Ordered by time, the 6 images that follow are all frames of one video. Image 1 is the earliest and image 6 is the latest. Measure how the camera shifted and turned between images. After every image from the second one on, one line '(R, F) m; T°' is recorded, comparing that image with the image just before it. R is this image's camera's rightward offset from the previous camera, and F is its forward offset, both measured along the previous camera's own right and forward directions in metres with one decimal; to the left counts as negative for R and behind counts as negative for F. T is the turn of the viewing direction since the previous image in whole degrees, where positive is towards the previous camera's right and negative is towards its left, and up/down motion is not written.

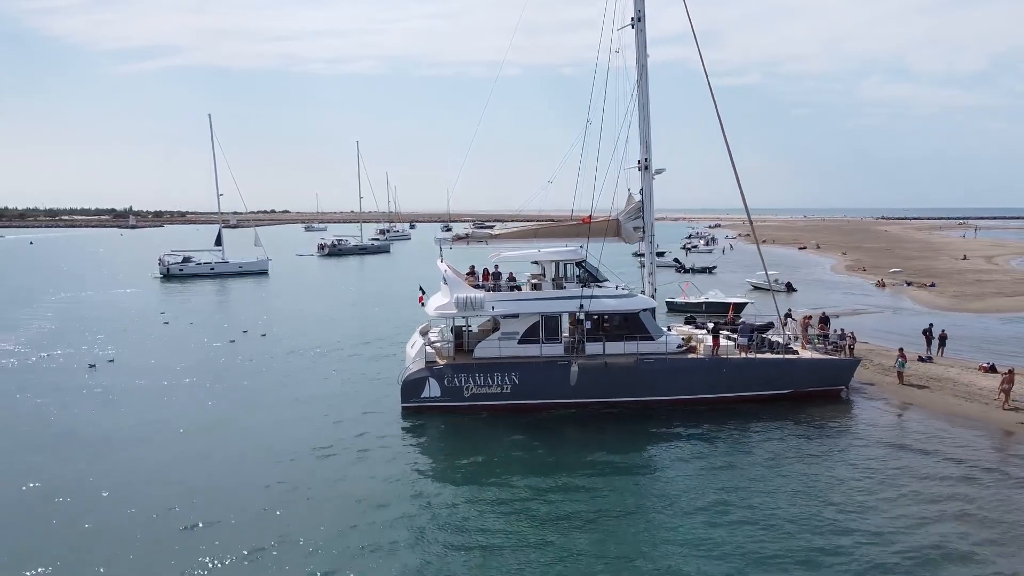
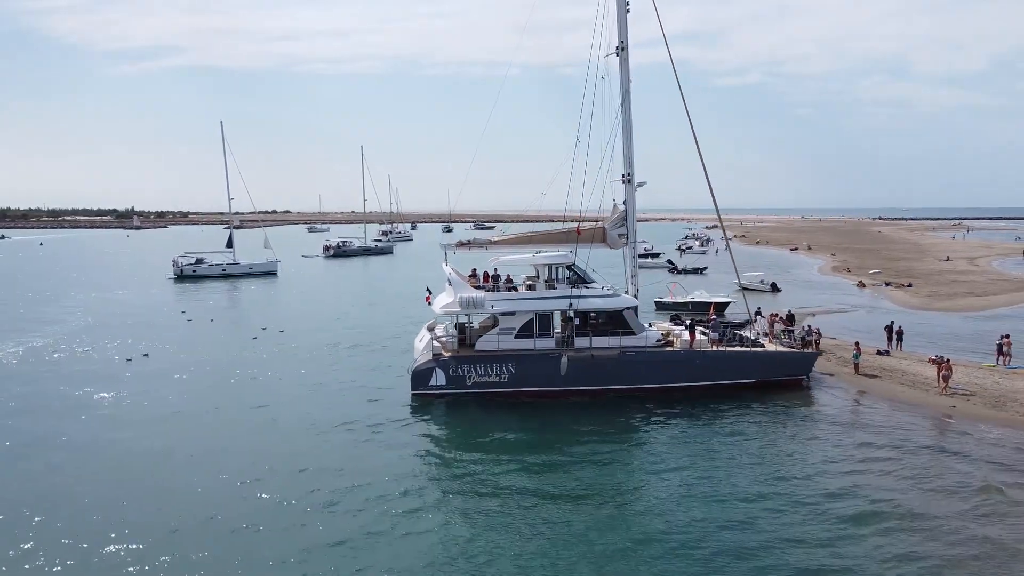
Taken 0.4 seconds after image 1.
(+0.1, -2.1) m; 0°
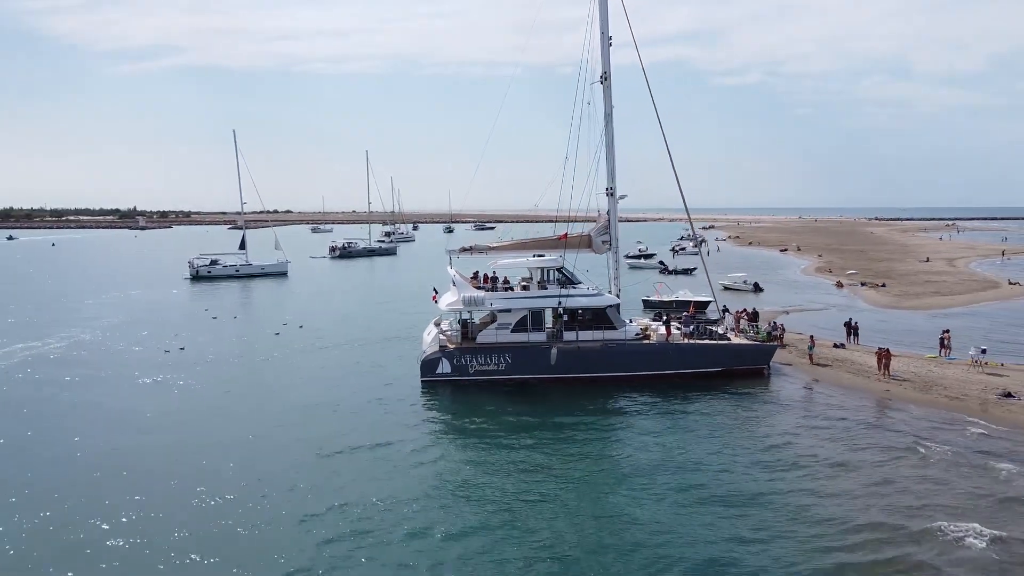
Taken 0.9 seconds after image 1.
(+0.1, -2.7) m; 0°
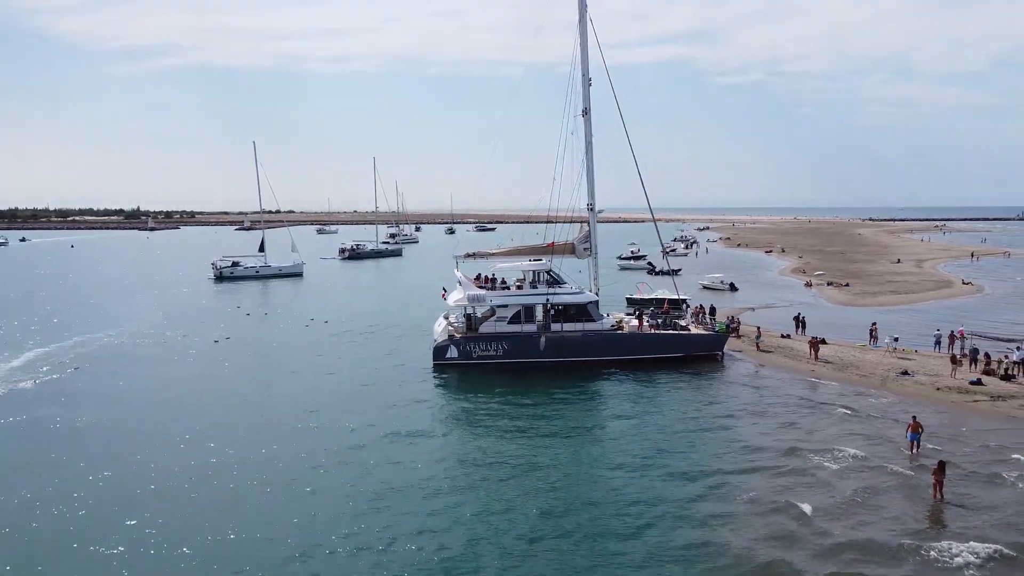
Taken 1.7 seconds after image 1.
(+0.1, -4.4) m; 0°
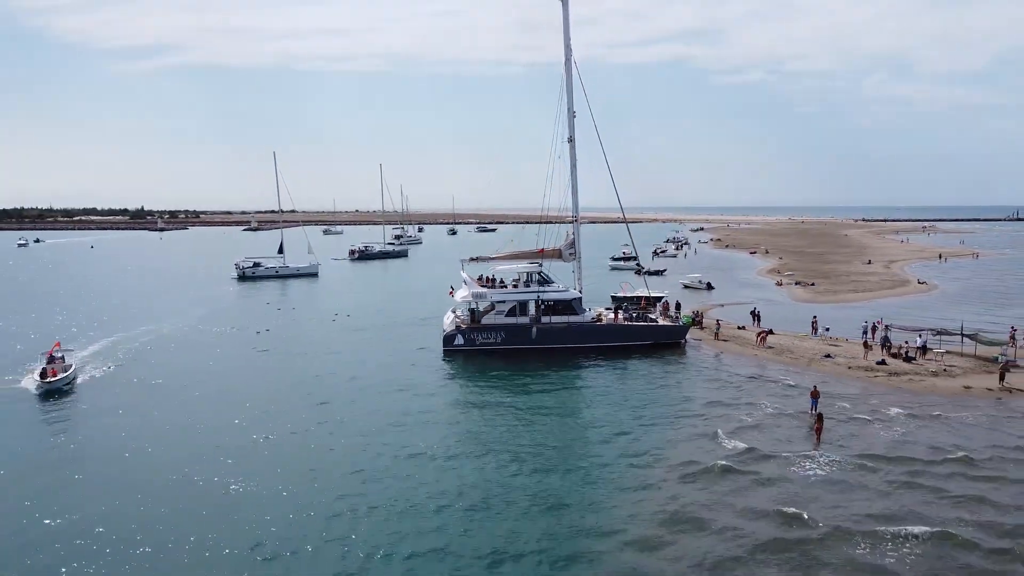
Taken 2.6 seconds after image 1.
(+0.2, -5.0) m; 0°
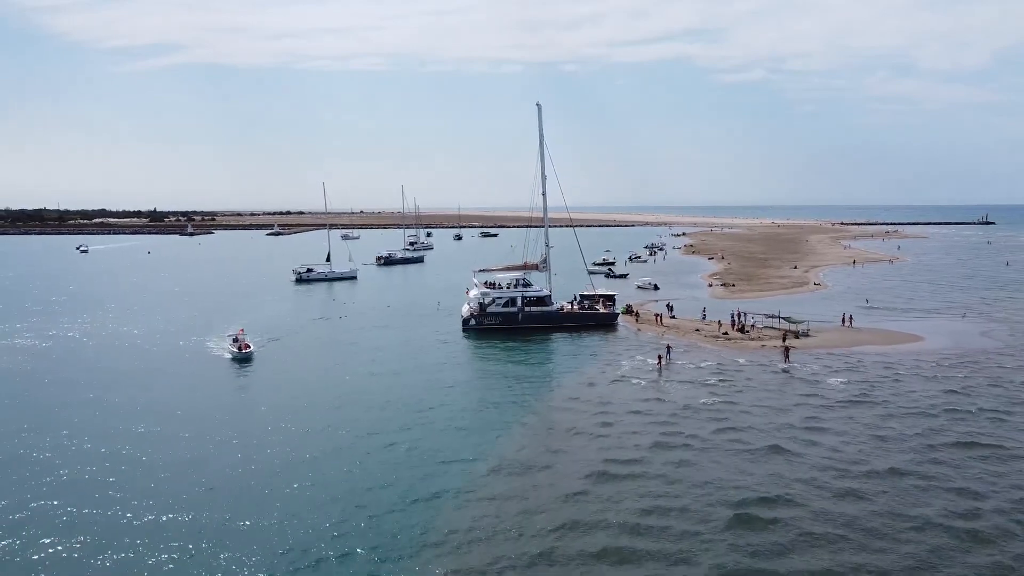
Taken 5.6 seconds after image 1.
(+0.5, -17.4) m; 0°
